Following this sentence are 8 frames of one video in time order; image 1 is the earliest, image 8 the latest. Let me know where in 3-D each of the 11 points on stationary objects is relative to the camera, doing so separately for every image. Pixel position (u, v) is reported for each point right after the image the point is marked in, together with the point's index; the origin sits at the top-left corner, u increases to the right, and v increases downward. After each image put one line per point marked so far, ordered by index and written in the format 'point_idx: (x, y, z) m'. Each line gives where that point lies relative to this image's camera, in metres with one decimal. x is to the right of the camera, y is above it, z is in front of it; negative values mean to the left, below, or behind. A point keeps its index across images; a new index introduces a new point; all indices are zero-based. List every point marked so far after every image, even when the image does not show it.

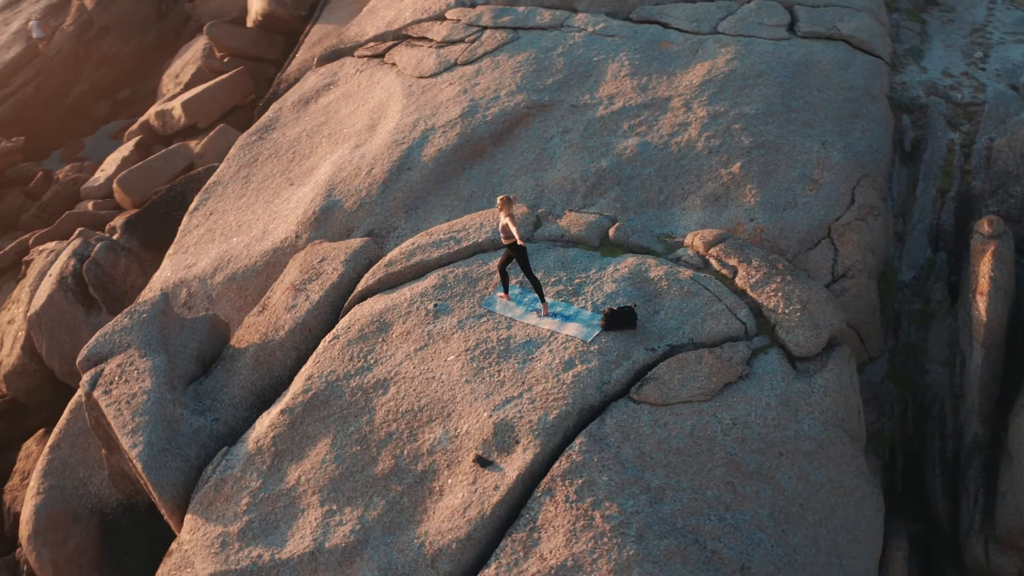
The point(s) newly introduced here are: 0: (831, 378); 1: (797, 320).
0: (+2.2, -0.6, +6.4) m
1: (+2.1, -0.2, +6.7) m
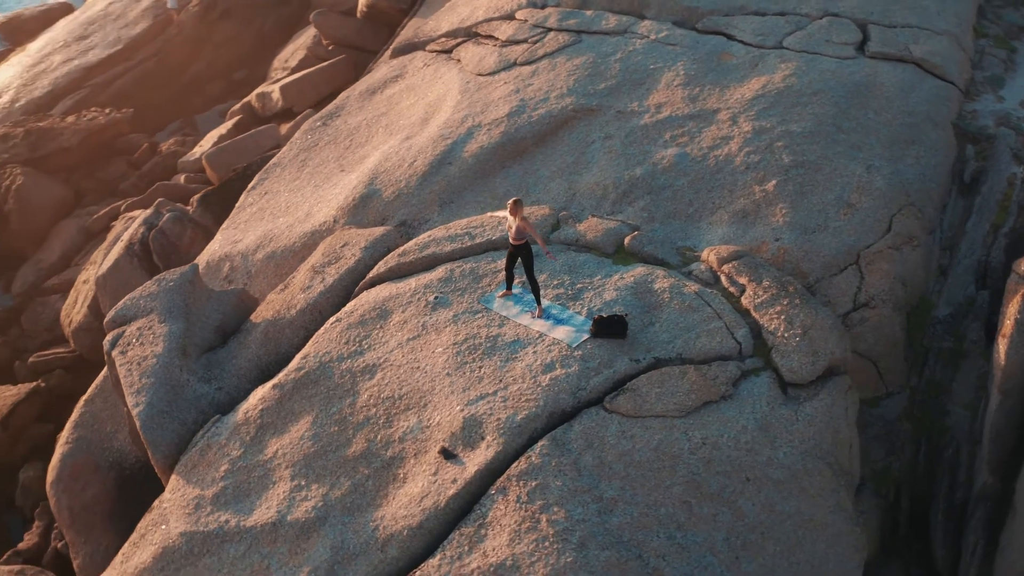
0: (+2.1, -0.8, +6.2) m
1: (+2.0, -0.4, +6.5) m
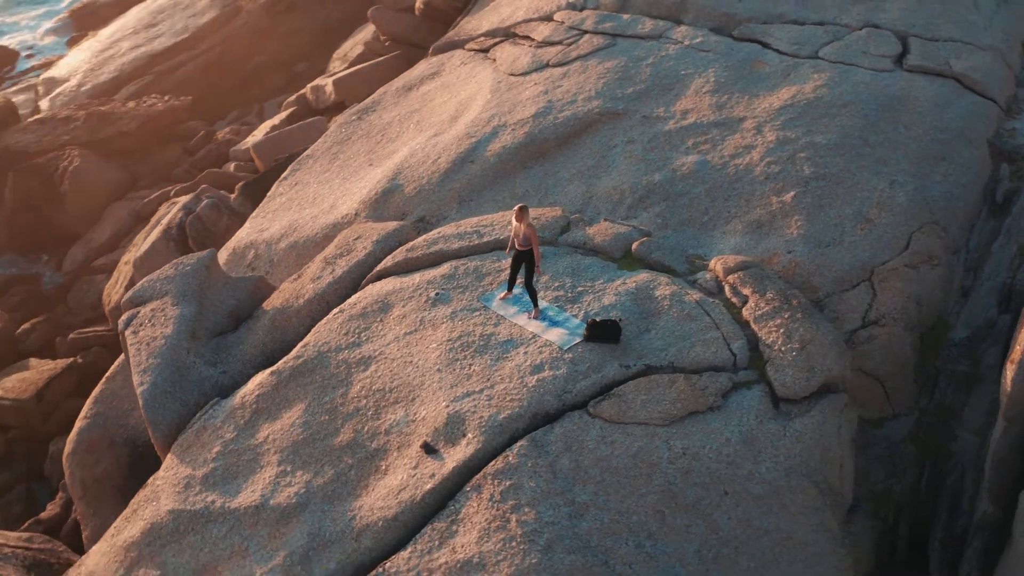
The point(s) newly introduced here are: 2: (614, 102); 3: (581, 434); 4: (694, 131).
0: (+2.0, -0.9, +6.1) m
1: (+1.9, -0.5, +6.4) m
2: (+1.1, +2.0, +10.1) m
3: (+0.4, -0.9, +5.8) m
4: (+1.8, +1.6, +9.3) m
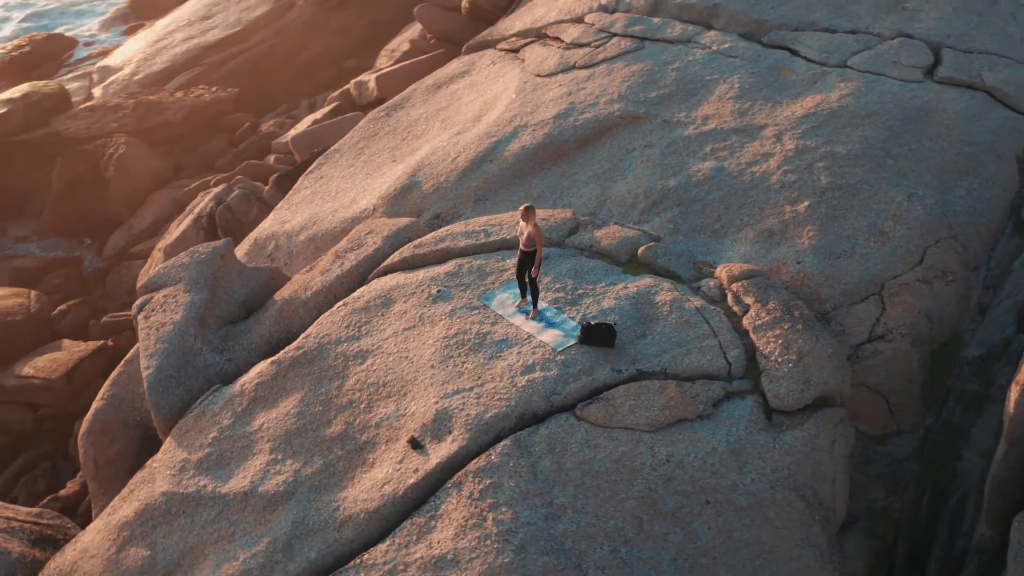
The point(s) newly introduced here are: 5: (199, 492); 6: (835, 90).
0: (+1.9, -1.0, +6.0) m
1: (+1.9, -0.6, +6.3) m
2: (+1.3, +2.0, +10.0) m
3: (+0.3, -0.9, +5.8) m
4: (+2.0, +1.5, +9.2) m
5: (-2.2, -1.4, +6.3) m
6: (+3.4, +2.1, +9.6) m
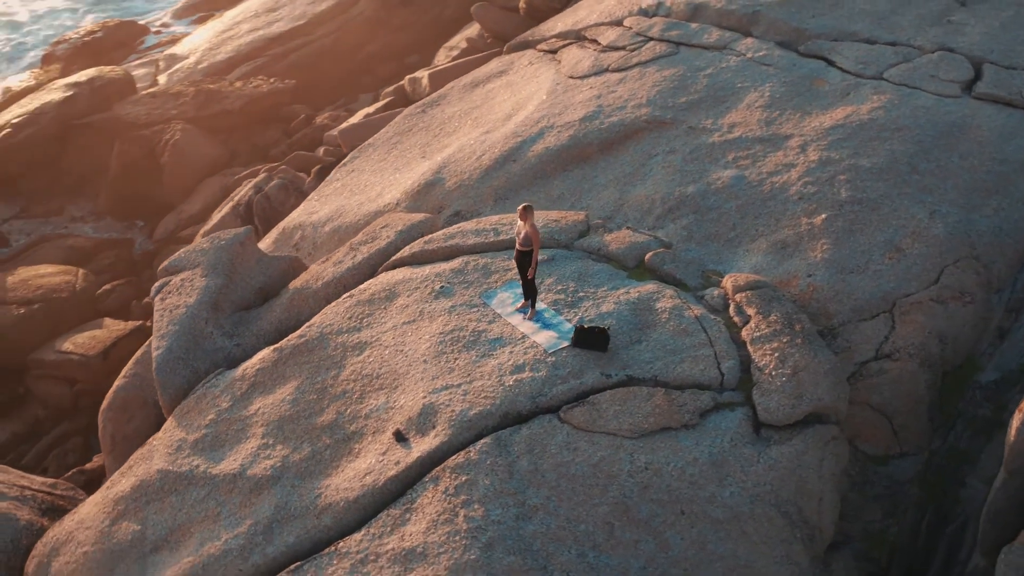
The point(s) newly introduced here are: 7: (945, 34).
0: (+1.8, -1.1, +5.9) m
1: (+1.8, -0.7, +6.2) m
2: (+1.6, +1.9, +10.0) m
3: (+0.2, -0.9, +5.8) m
4: (+2.2, +1.4, +9.1) m
5: (-2.3, -1.3, +6.5) m
6: (+3.6, +1.9, +9.3) m
7: (+4.8, +2.8, +10.3) m
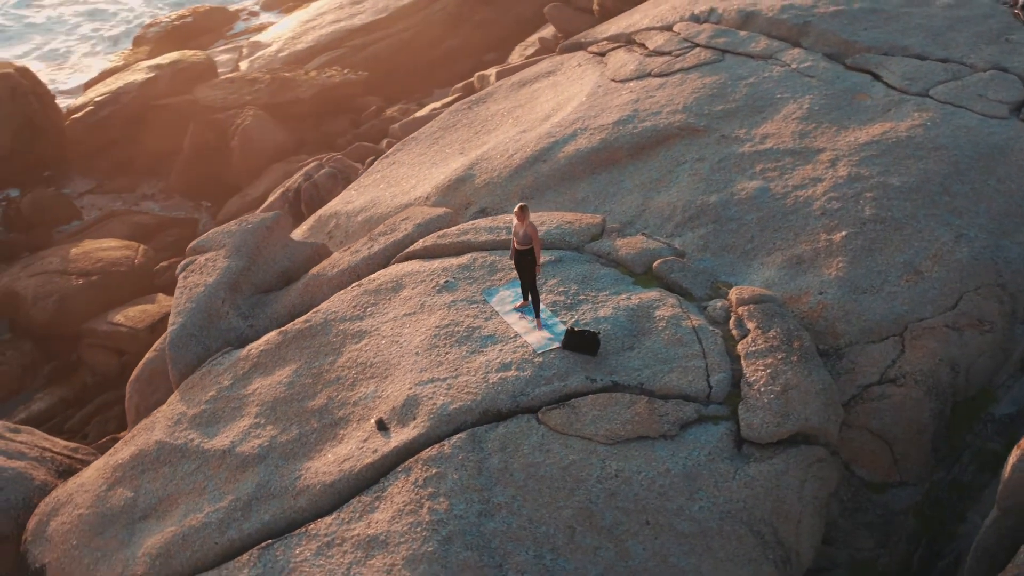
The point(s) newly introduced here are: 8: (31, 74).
0: (+1.6, -1.2, +5.8) m
1: (+1.7, -0.7, +6.0) m
2: (+2.0, +1.8, +9.8) m
3: (+0.1, -0.9, +5.8) m
4: (+2.5, +1.3, +9.0) m
5: (-2.4, -1.1, +6.7) m
6: (+3.9, +1.7, +9.1) m
7: (+5.3, +2.5, +9.9) m
8: (-8.4, +3.9, +16.6) m
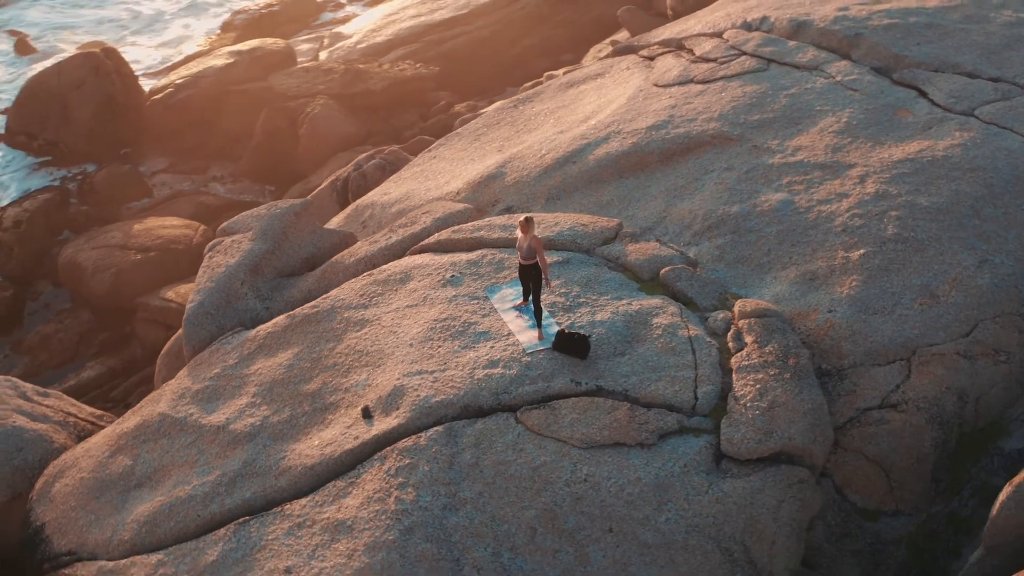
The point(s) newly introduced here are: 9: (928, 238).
0: (+1.4, -1.2, +5.7) m
1: (+1.5, -0.8, +5.9) m
2: (+2.3, +1.7, +9.7) m
3: (-0.1, -0.9, +5.8) m
4: (+2.7, +1.1, +8.8) m
5: (-2.4, -1.0, +6.9) m
6: (+4.1, +1.4, +8.8) m
7: (+5.6, +2.2, +9.5) m
8: (-7.4, +4.4, +17.2) m
9: (+3.4, +0.4, +7.6) m
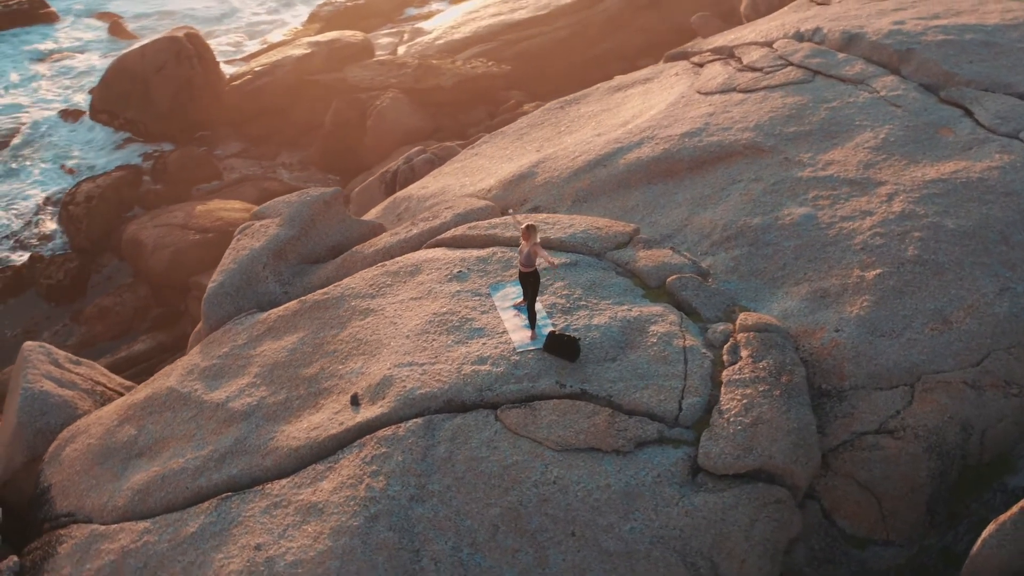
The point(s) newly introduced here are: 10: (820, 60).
0: (+1.2, -1.3, +5.6) m
1: (+1.4, -0.9, +5.9) m
2: (+2.6, +1.6, +9.5) m
3: (-0.2, -0.9, +5.9) m
4: (+2.9, +1.0, +8.6) m
5: (-2.5, -0.8, +7.1) m
6: (+4.4, +1.2, +8.5) m
7: (+5.9, +1.9, +9.1) m
8: (-6.2, +4.8, +17.8) m
9: (+3.5, +0.2, +7.3) m
10: (+3.7, +2.7, +10.9) m
